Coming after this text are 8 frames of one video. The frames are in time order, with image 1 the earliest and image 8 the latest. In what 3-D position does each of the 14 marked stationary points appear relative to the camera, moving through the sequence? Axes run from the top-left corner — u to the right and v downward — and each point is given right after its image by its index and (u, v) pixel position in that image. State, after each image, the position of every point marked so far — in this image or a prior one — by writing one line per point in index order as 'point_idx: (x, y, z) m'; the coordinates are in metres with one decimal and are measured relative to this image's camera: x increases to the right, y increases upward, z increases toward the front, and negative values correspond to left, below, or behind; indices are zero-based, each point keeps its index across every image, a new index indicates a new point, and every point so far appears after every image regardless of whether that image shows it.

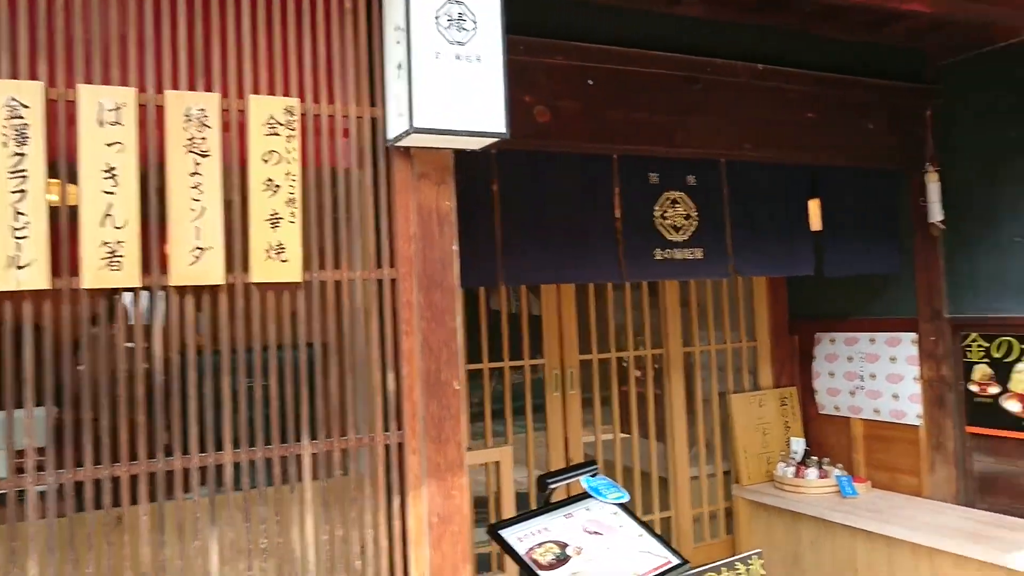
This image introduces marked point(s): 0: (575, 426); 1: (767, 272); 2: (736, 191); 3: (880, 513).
0: (+0.4, -0.8, +4.5) m
1: (+1.4, +0.1, +4.1) m
2: (+1.2, +0.5, +4.0) m
3: (+1.9, -1.2, +4.1) m
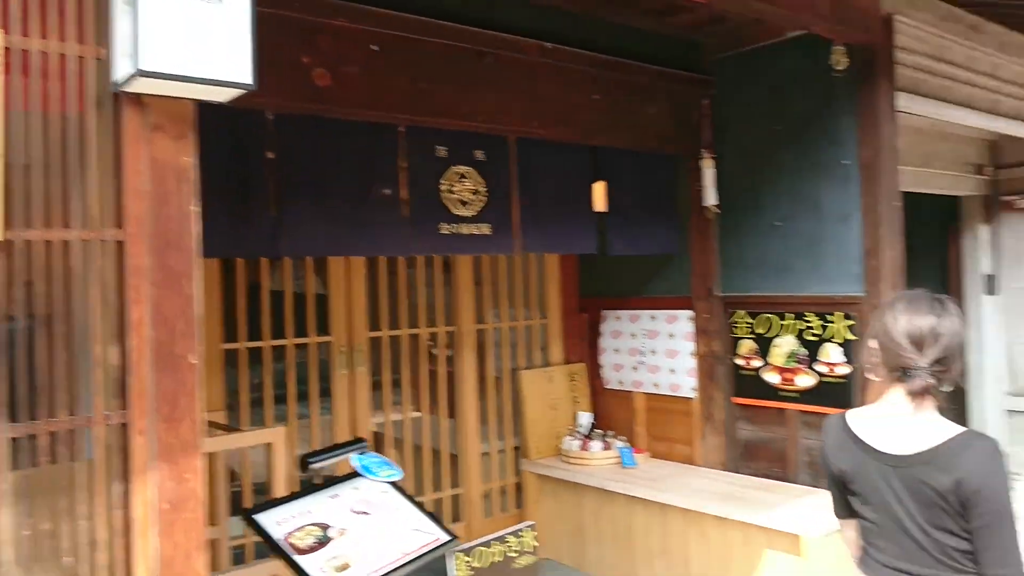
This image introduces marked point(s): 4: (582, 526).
0: (-0.8, -0.7, +4.3) m
1: (+0.2, +0.2, +4.2) m
2: (+0.1, +0.6, +4.0) m
3: (+0.8, -1.1, +4.3) m
4: (+0.4, -1.4, +4.5) m
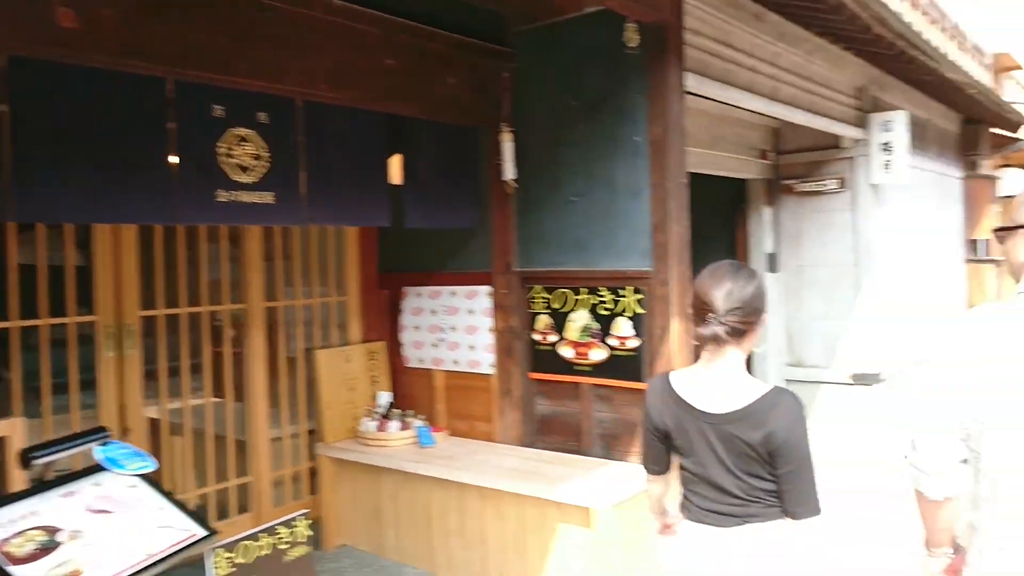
0: (-1.9, -0.5, +3.9) m
1: (-0.8, +0.3, +3.9) m
2: (-1.0, +0.7, +3.8) m
3: (-0.3, -0.9, +4.2) m
4: (-0.7, -1.3, +4.4) m
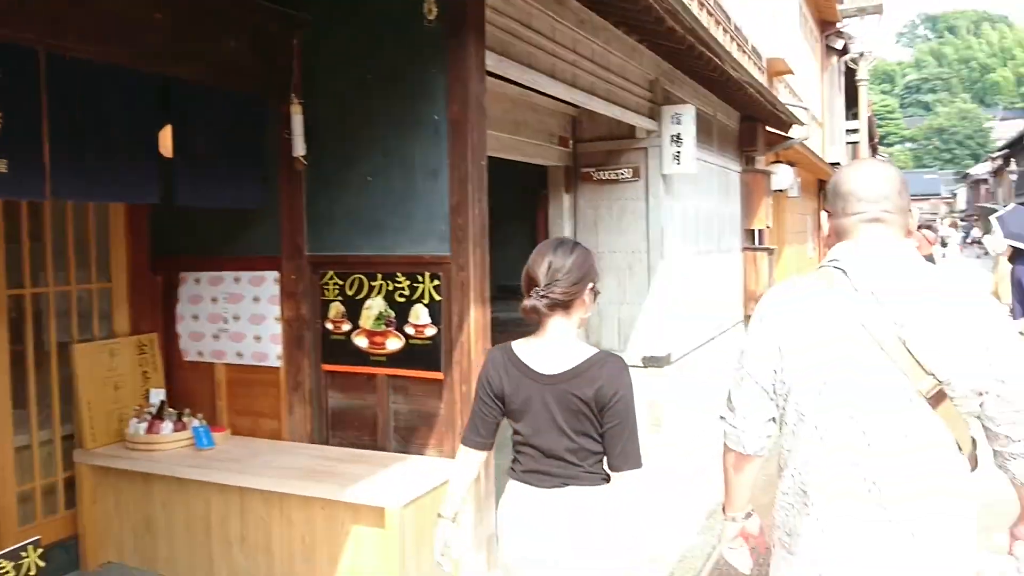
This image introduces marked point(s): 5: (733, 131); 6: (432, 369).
0: (-2.9, -0.5, +3.2) m
1: (-1.8, +0.4, +3.4) m
2: (-1.9, +0.8, +3.2) m
3: (-1.4, -0.9, +3.8) m
4: (-1.8, -1.2, +3.9) m
5: (+2.5, +1.8, +8.7) m
6: (-0.4, -0.4, +3.7) m
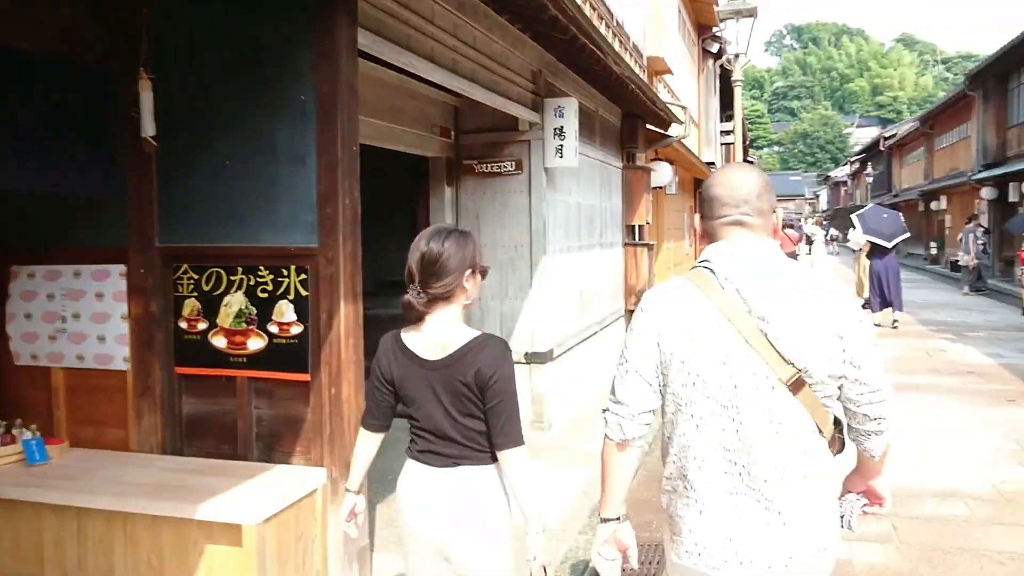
0: (-3.3, -0.4, +2.5) m
1: (-2.3, +0.4, +2.9) m
2: (-2.4, +0.8, +2.7) m
3: (-1.9, -0.8, +3.4) m
4: (-2.4, -1.2, +3.4) m
5: (+1.2, +1.8, +8.8) m
6: (-0.9, -0.4, +3.4) m
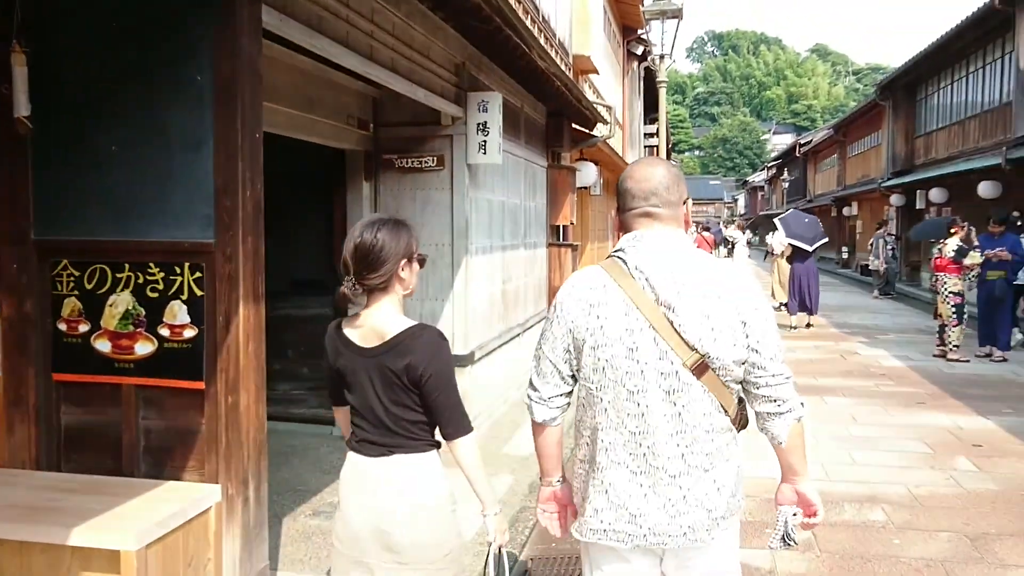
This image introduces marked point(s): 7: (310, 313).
0: (-3.6, -0.4, +2.0) m
1: (-2.6, +0.4, +2.5) m
2: (-2.6, +0.8, +2.3) m
3: (-2.3, -0.8, +3.0) m
4: (-2.7, -1.1, +3.0) m
5: (+0.3, +1.8, +8.7) m
6: (-1.3, -0.4, +3.1) m
7: (-1.6, -0.2, +6.2) m
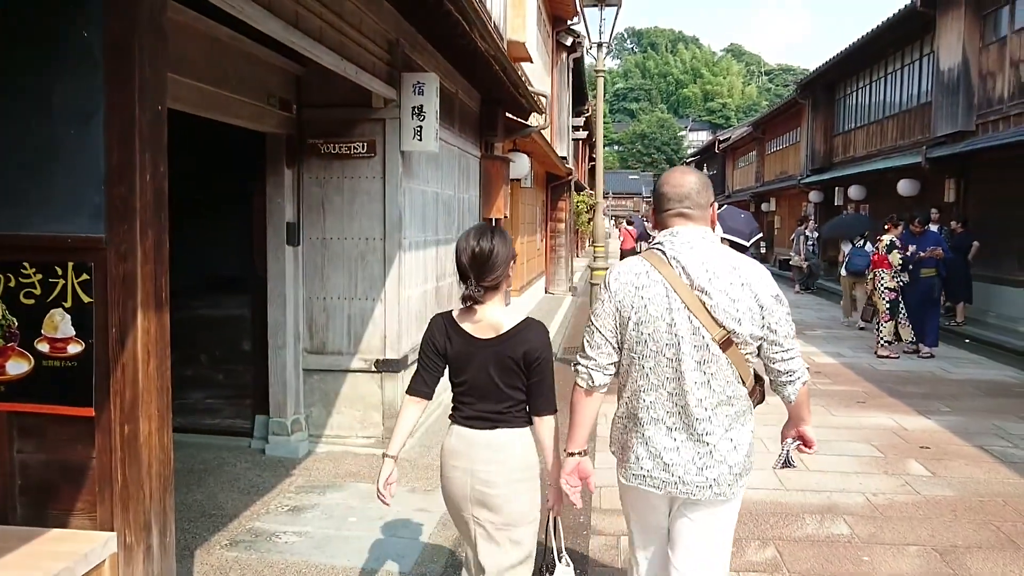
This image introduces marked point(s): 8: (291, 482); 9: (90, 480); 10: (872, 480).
0: (-3.6, -0.5, +1.2) m
1: (-2.7, +0.4, +1.8) m
2: (-2.7, +0.8, +1.6) m
3: (-2.4, -0.8, +2.4) m
4: (-2.9, -1.2, +2.3) m
5: (-0.4, +1.9, +8.2) m
6: (-1.4, -0.4, +2.5) m
7: (-2.1, -0.2, +5.6) m
8: (-1.4, -1.2, +5.0) m
9: (-1.4, -0.6, +2.6) m
10: (+2.4, -1.3, +5.2) m
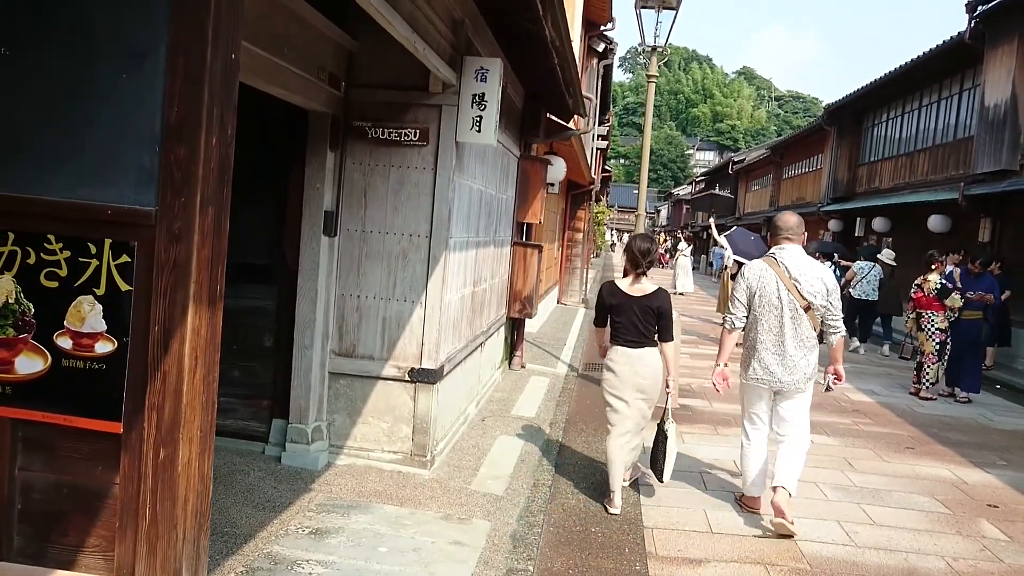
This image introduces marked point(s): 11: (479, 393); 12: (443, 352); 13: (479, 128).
0: (-3.2, -0.2, +0.7) m
1: (-2.3, +0.6, +1.3) m
2: (-2.3, +1.0, +1.1) m
3: (-2.1, -0.7, +1.8) m
4: (-2.6, -1.0, +1.8) m
5: (+0.1, +1.8, +7.8) m
6: (-1.1, -0.3, +2.0) m
7: (-1.7, -0.1, +5.1) m
8: (-1.2, -1.2, +4.5) m
9: (-1.1, -0.6, +2.1) m
10: (+2.6, -1.5, +4.7) m
11: (-0.3, -0.9, +7.0) m
12: (-0.5, -0.4, +5.2) m
13: (-0.2, +1.0, +4.9) m
